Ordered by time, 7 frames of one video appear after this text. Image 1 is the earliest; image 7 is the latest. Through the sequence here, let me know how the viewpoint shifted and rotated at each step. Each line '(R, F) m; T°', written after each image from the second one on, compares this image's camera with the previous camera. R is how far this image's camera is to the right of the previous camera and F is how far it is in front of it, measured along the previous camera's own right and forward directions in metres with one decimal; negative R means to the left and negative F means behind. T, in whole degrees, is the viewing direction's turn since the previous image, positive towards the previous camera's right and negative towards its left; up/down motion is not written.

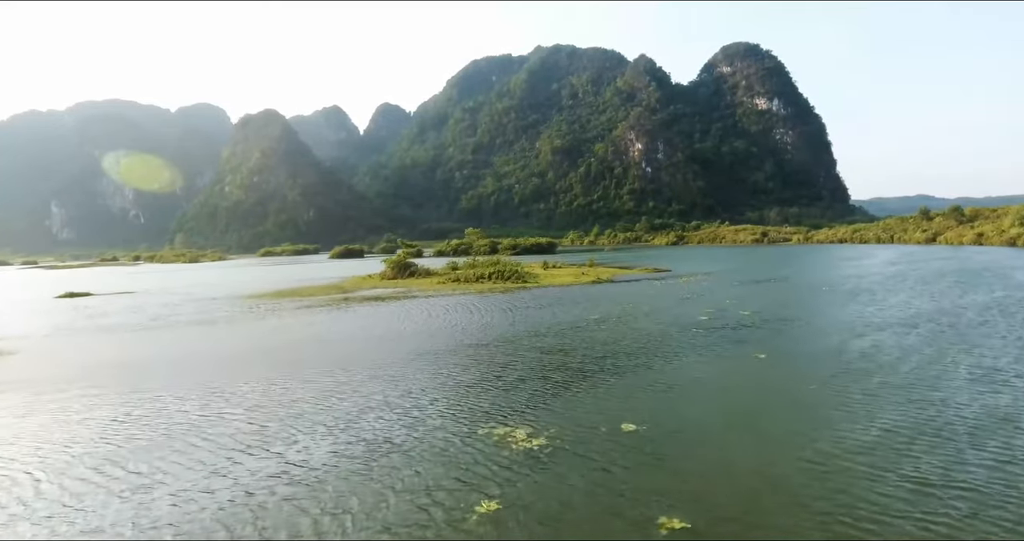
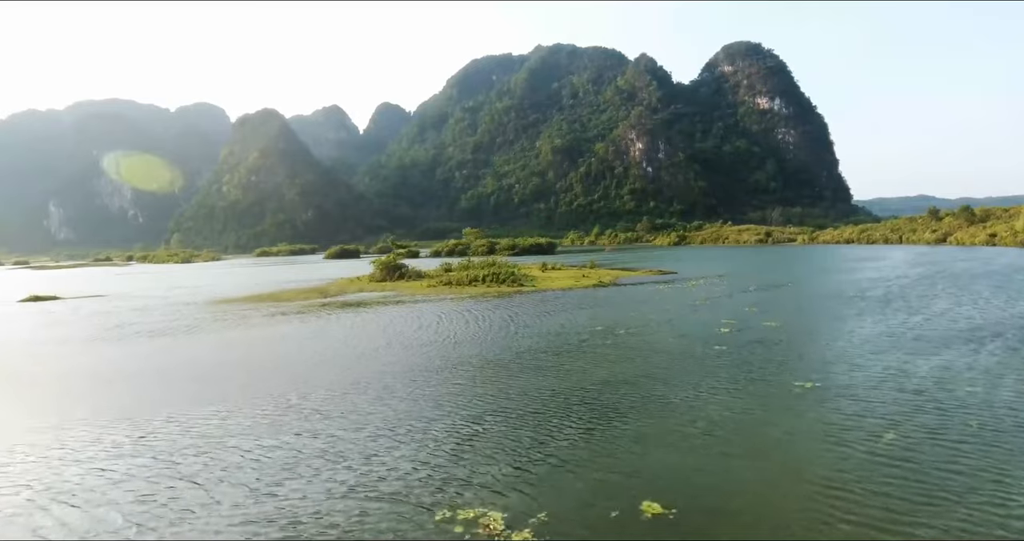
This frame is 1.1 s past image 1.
(+0.3, +3.2) m; 0°
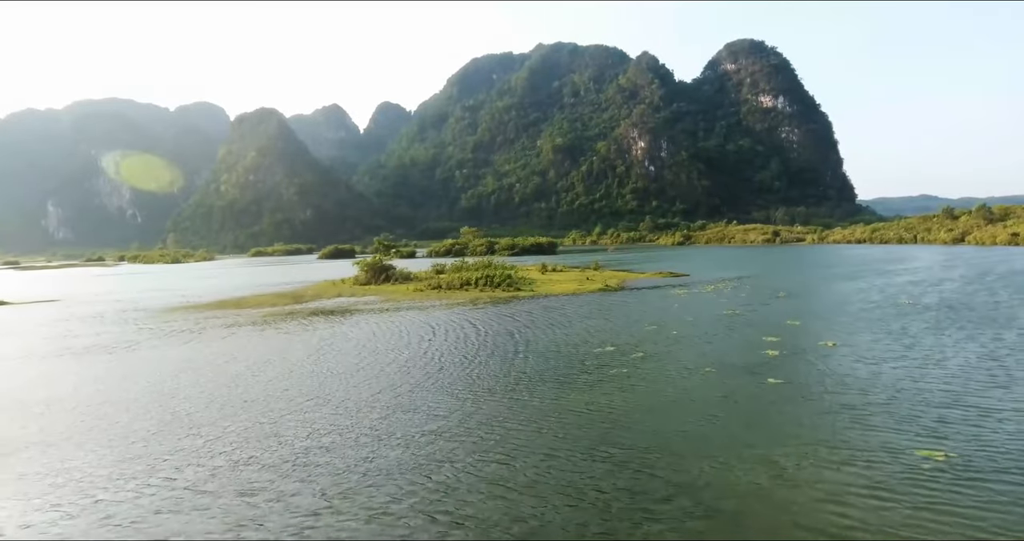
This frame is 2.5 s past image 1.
(+0.3, +4.6) m; 0°
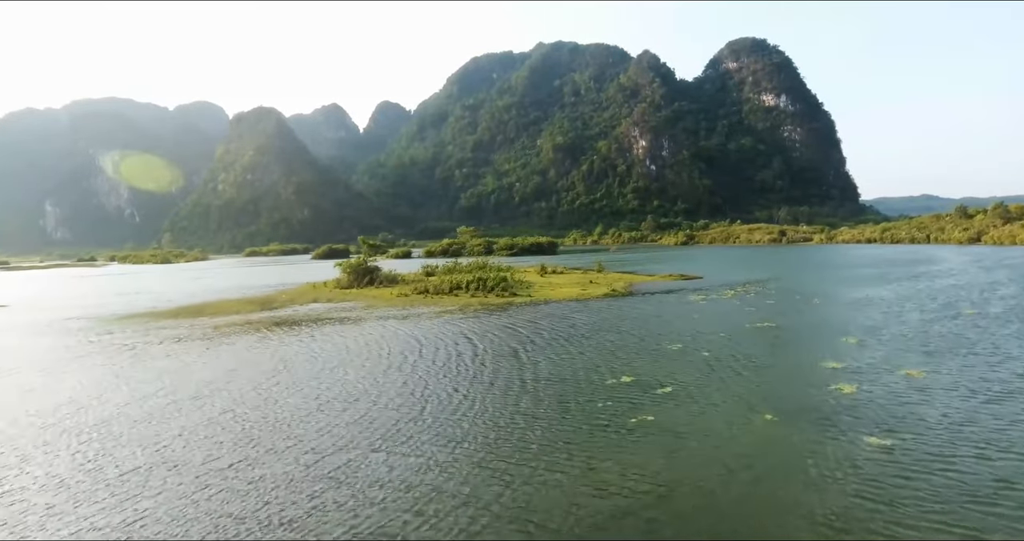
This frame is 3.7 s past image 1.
(+0.3, +4.2) m; 0°
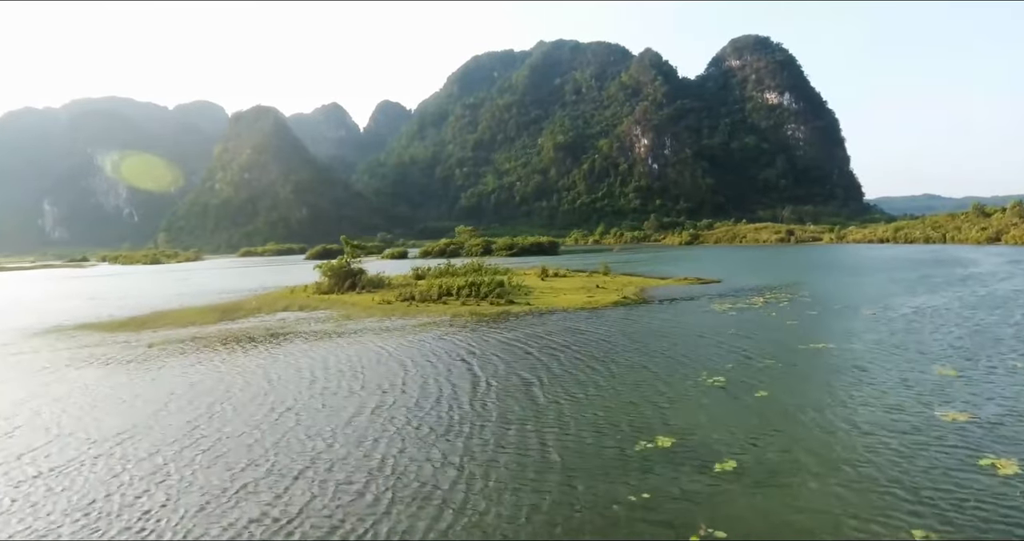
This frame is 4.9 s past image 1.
(+0.2, +4.3) m; 0°
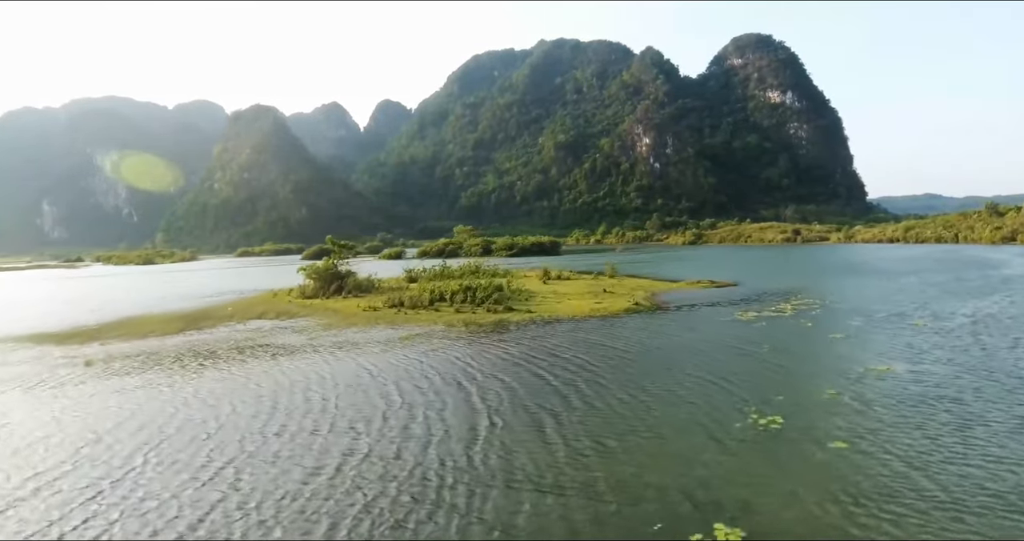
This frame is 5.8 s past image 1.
(+0.1, +3.0) m; 0°
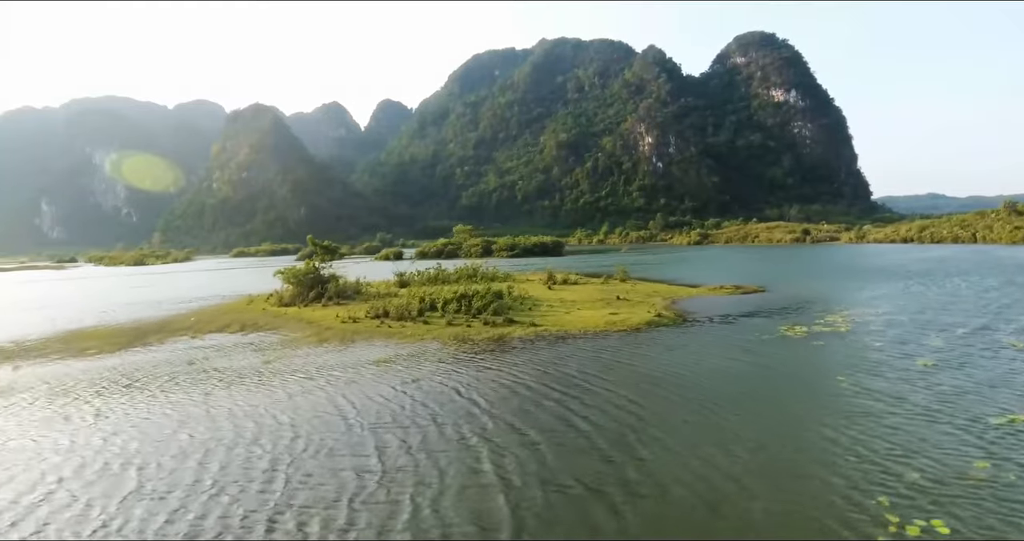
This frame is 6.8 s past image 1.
(0.0, +3.9) m; 0°
